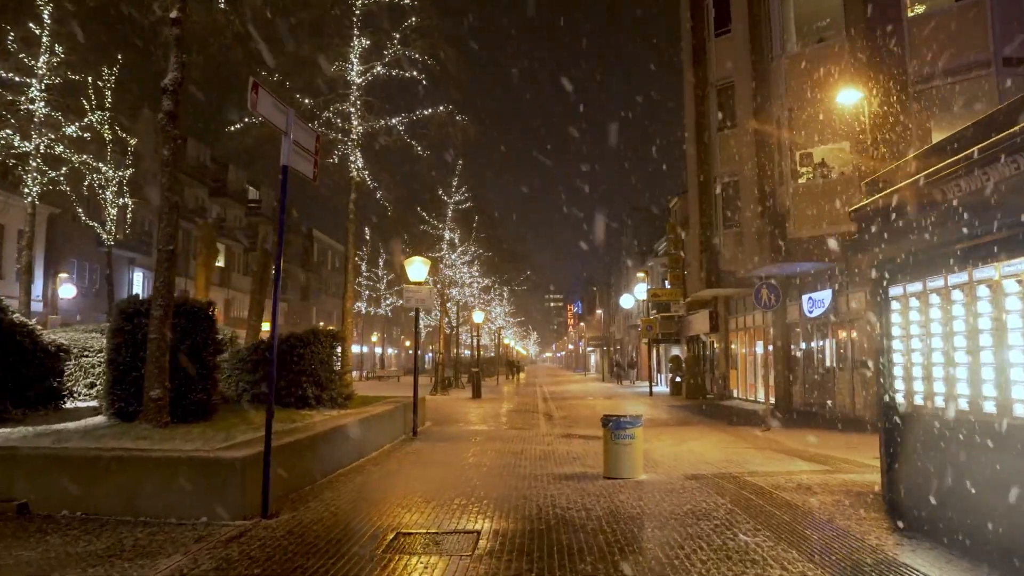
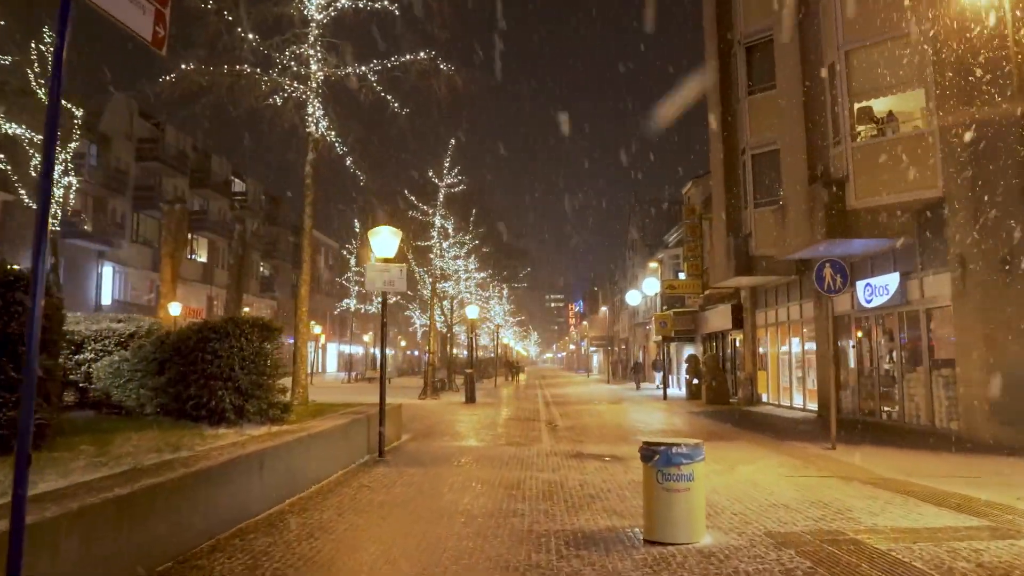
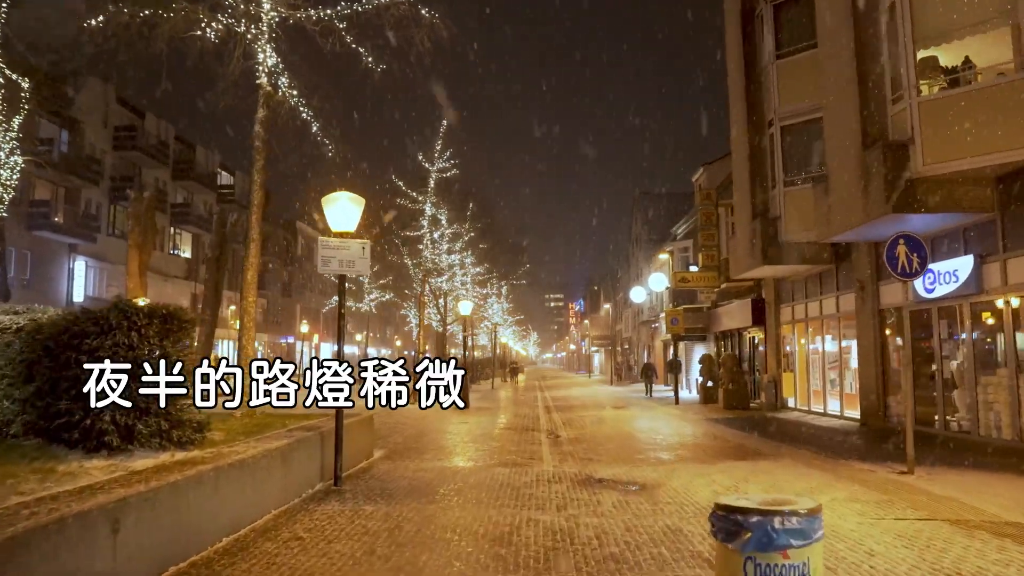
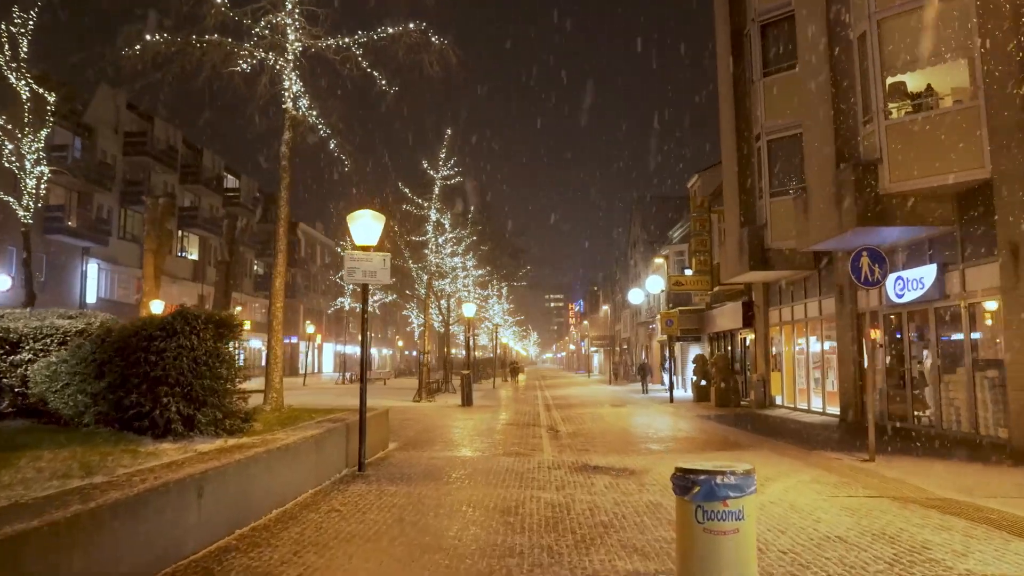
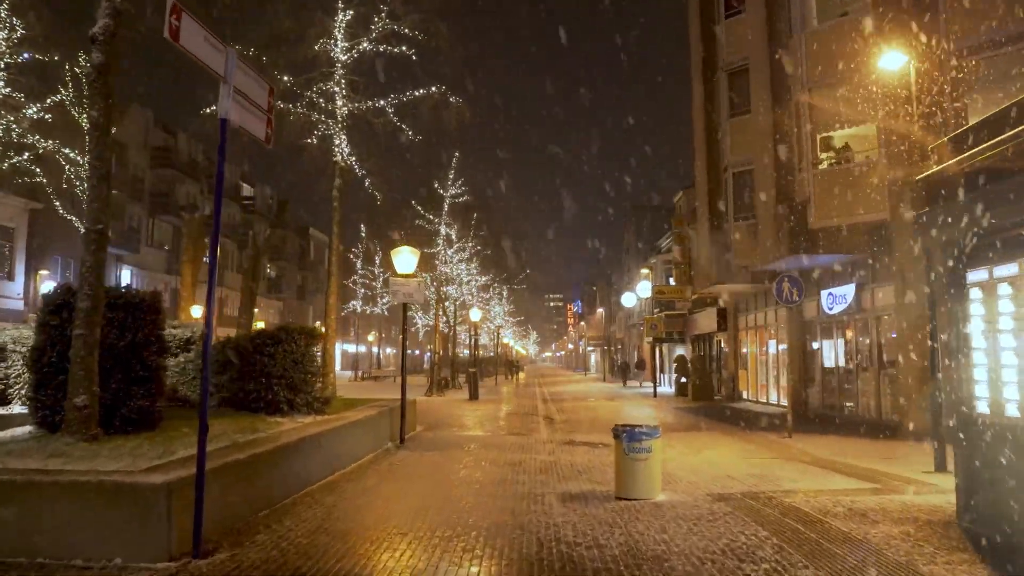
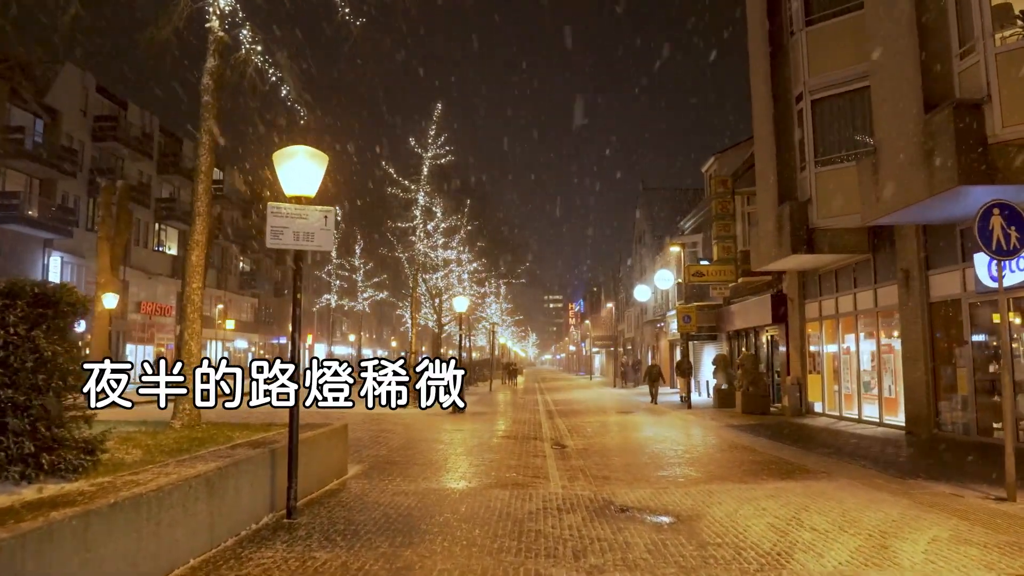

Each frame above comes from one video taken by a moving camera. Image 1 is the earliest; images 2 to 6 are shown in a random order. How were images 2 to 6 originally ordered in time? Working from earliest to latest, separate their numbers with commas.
5, 2, 4, 3, 6
